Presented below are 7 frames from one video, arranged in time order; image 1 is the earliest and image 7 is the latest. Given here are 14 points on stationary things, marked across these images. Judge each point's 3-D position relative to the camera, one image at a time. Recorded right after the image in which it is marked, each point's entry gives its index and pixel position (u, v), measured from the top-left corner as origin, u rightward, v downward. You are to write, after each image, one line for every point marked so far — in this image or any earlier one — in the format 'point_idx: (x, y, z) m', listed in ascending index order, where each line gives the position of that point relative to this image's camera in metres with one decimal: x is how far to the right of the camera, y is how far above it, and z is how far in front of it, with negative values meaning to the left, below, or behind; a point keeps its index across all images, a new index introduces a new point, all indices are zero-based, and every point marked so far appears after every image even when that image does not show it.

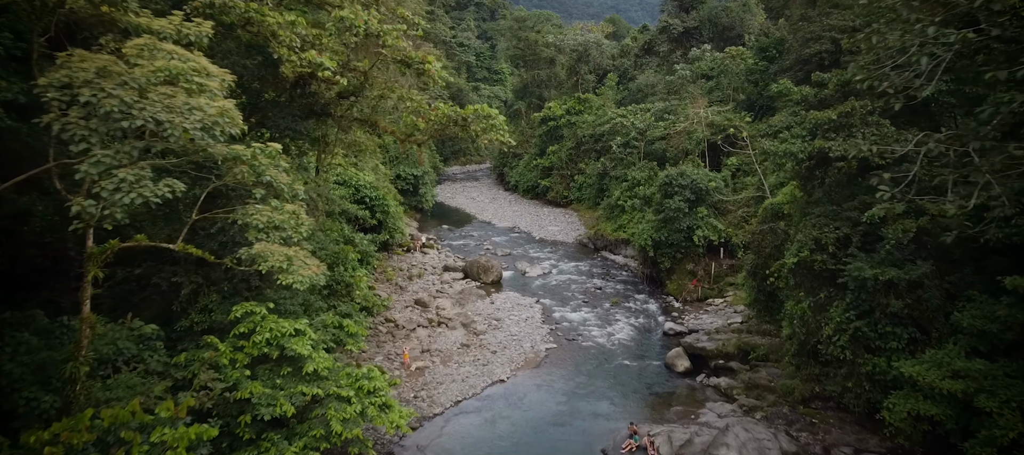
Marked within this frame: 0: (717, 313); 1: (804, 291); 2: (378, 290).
0: (+5.1, -2.1, +15.9) m
1: (+4.3, -0.9, +9.5) m
2: (-3.5, -1.7, +16.7) m
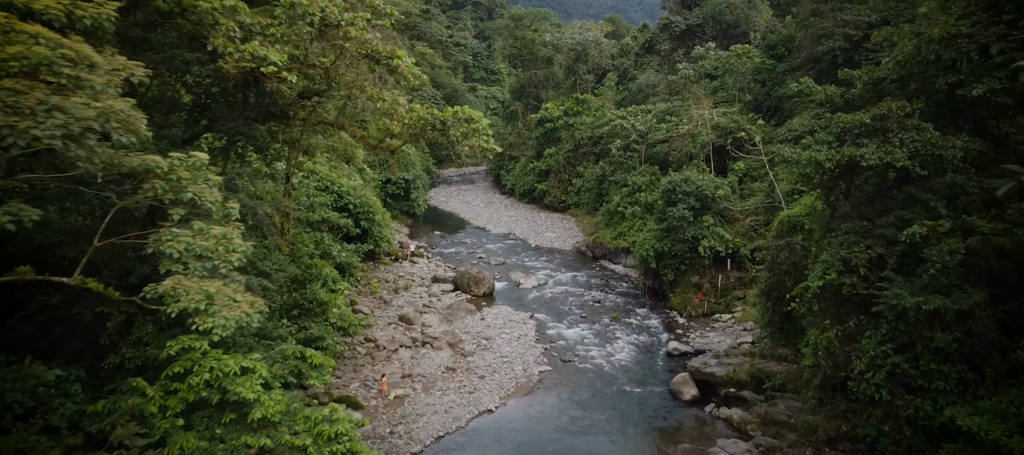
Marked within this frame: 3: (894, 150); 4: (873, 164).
0: (+4.9, -2.4, +14.7) m
1: (+4.1, -1.2, +8.4) m
2: (-3.7, -1.9, +15.6) m
3: (+4.8, +0.9, +8.0) m
4: (+4.5, +0.8, +8.0) m
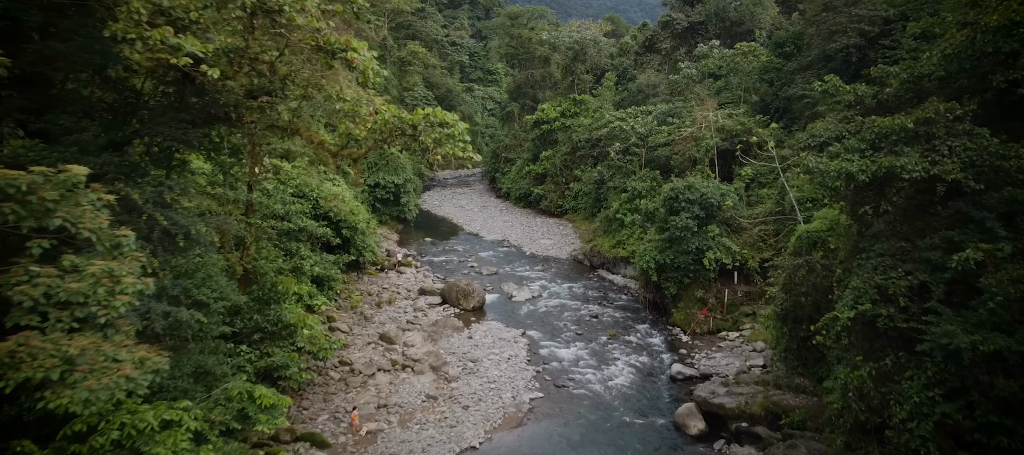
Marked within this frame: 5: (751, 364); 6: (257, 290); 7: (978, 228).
0: (+4.7, -2.6, +13.6) m
1: (+3.9, -1.4, +7.2) m
2: (-3.9, -2.2, +14.4) m
3: (+4.6, +0.7, +6.8) m
4: (+4.3, +0.6, +6.9) m
5: (+4.8, -2.7, +12.7) m
6: (-4.1, -1.0, +10.3) m
7: (+4.7, 0.0, +6.5) m
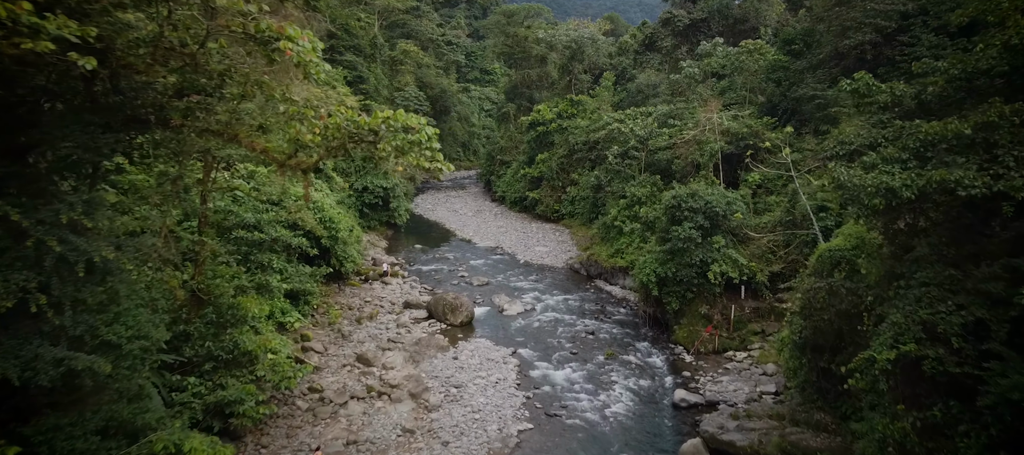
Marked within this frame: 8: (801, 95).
0: (+4.4, -2.9, +12.4) m
1: (+3.7, -1.6, +6.1) m
2: (-4.2, -2.4, +13.3) m
3: (+4.3, +0.5, +5.7) m
4: (+4.1, +0.3, +5.7) m
5: (+4.5, -2.9, +11.6) m
6: (-4.3, -1.2, +9.2) m
7: (+4.5, -0.2, +5.4) m
8: (+7.5, +3.5, +16.8) m
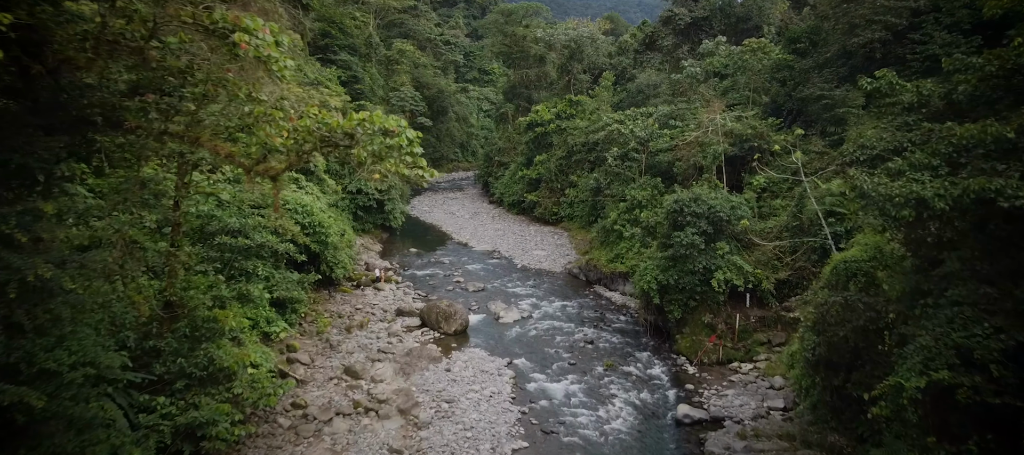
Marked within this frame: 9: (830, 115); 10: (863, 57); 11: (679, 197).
0: (+4.3, -3.0, +11.9) m
1: (+3.6, -1.7, +5.5) m
2: (-4.3, -2.5, +12.7) m
3: (+4.2, +0.4, +5.1) m
4: (+4.0, +0.2, +5.2) m
5: (+4.4, -3.1, +11.0) m
6: (-4.4, -1.4, +8.6) m
7: (+4.4, -0.3, +4.9) m
8: (+7.4, +3.4, +16.2) m
9: (+7.7, +2.7, +15.5) m
10: (+8.3, +4.0, +15.2) m
11: (+3.7, +0.7, +14.2) m
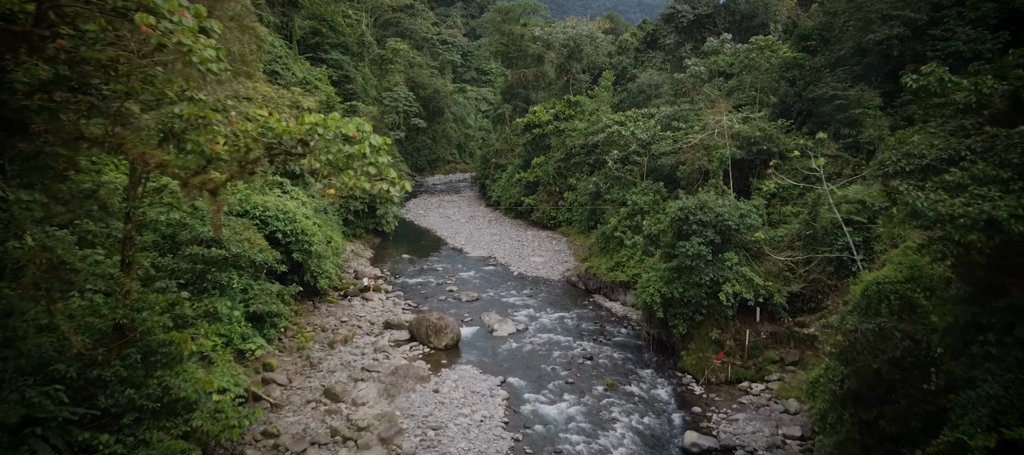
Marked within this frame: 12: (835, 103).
0: (+4.2, -3.2, +10.9) m
1: (+3.5, -1.9, +4.6) m
2: (-4.4, -2.7, +11.8) m
3: (+4.1, +0.2, +4.2) m
4: (+3.9, 0.0, +4.3) m
5: (+4.3, -3.2, +10.1) m
6: (-4.5, -1.5, +7.7) m
7: (+4.3, -0.5, +4.0) m
8: (+7.3, +3.2, +15.3) m
9: (+7.6, +2.5, +14.6) m
10: (+8.2, +3.8, +14.3) m
11: (+3.6, +0.5, +13.3) m
12: (+7.5, +2.9, +14.8) m
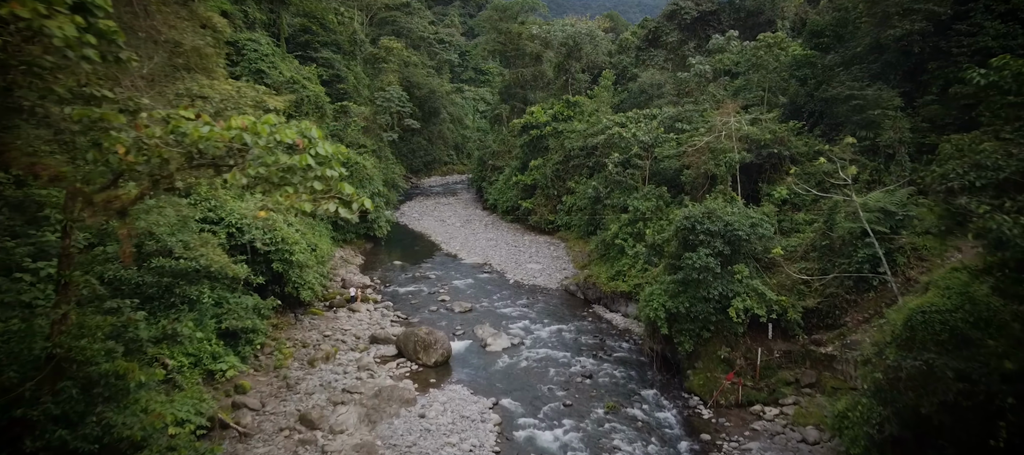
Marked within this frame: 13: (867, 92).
0: (+4.1, -3.3, +10.0) m
1: (+3.4, -2.1, +3.7) m
2: (-4.5, -2.9, +10.8) m
3: (+4.0, 0.0, +3.3) m
4: (+3.8, -0.1, +3.3) m
5: (+4.2, -3.4, +9.2) m
6: (-4.7, -1.7, +6.8) m
7: (+4.2, -0.7, +3.0) m
8: (+7.2, +3.0, +14.4) m
9: (+7.4, +2.3, +13.7) m
10: (+8.1, +3.7, +13.4) m
11: (+3.4, +0.3, +12.4) m
12: (+7.3, +2.7, +13.9) m
13: (+7.5, +2.9, +13.5) m
